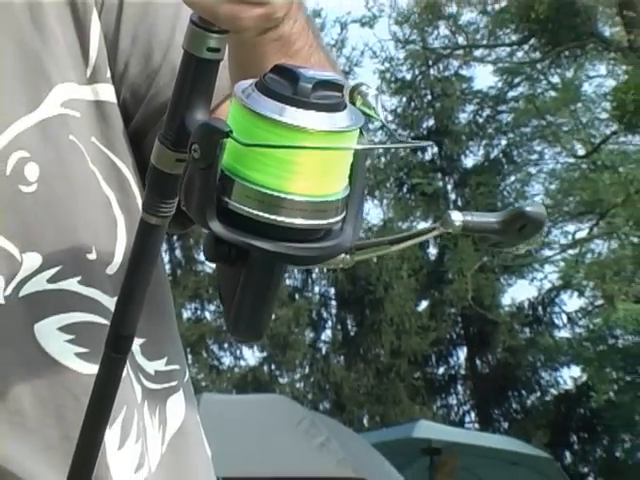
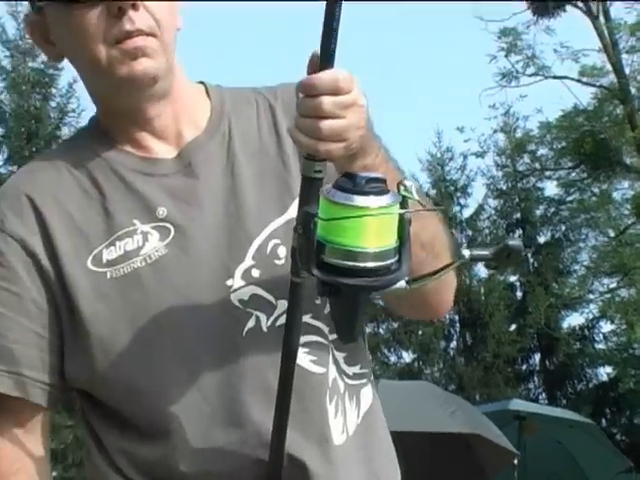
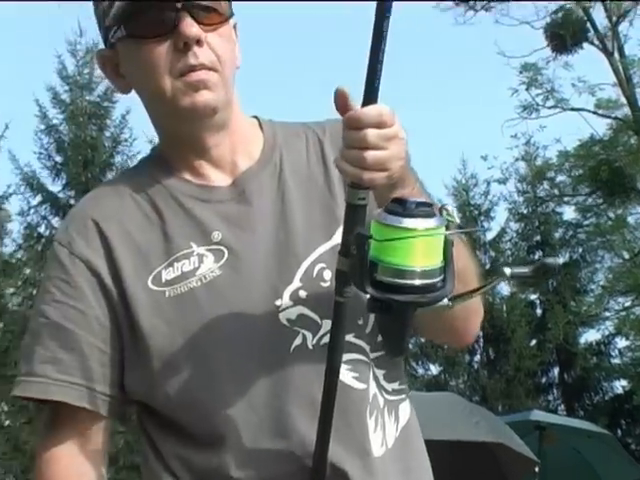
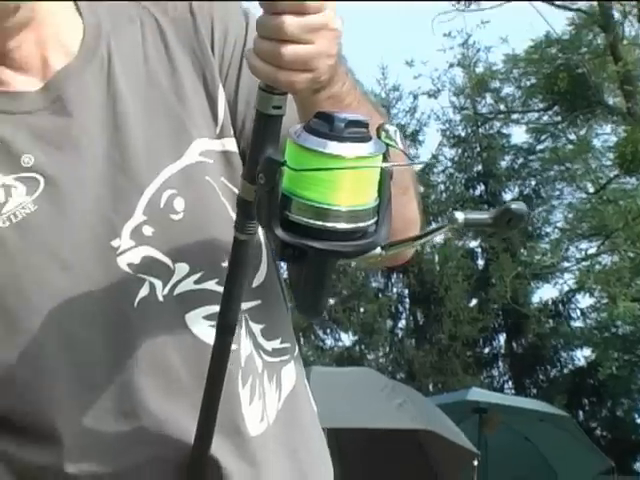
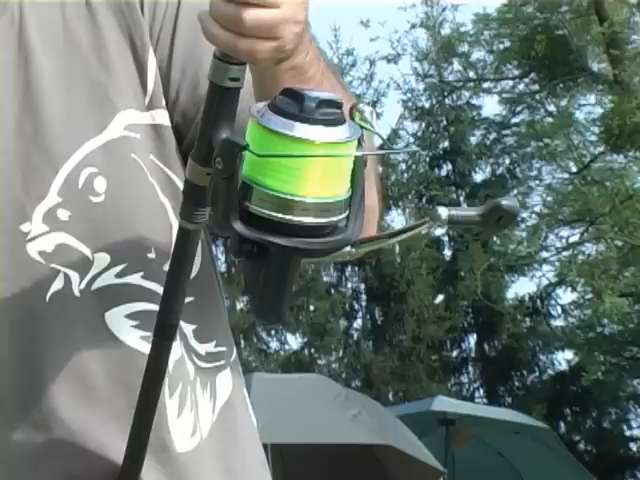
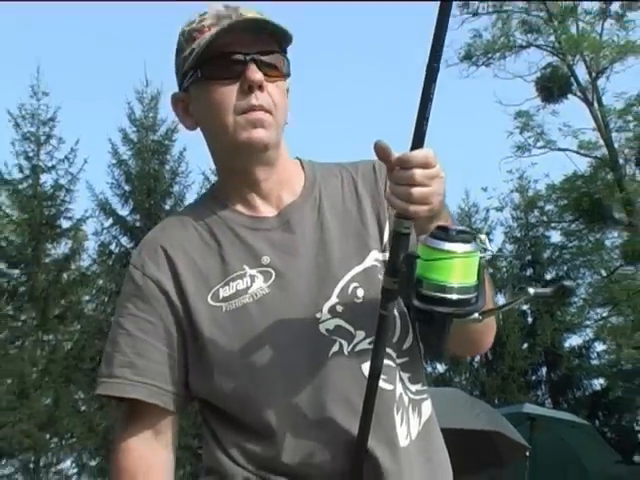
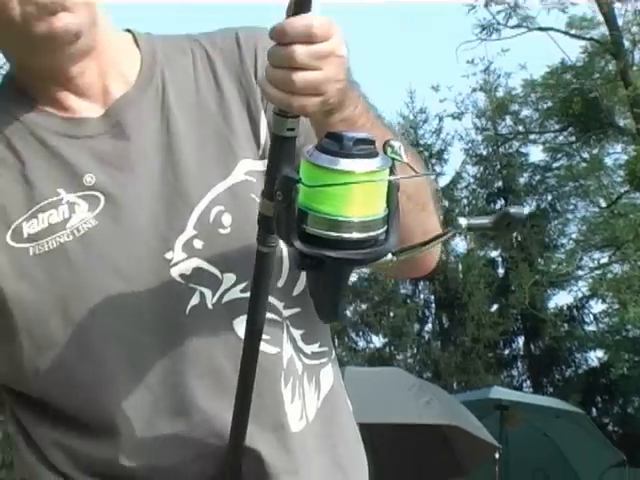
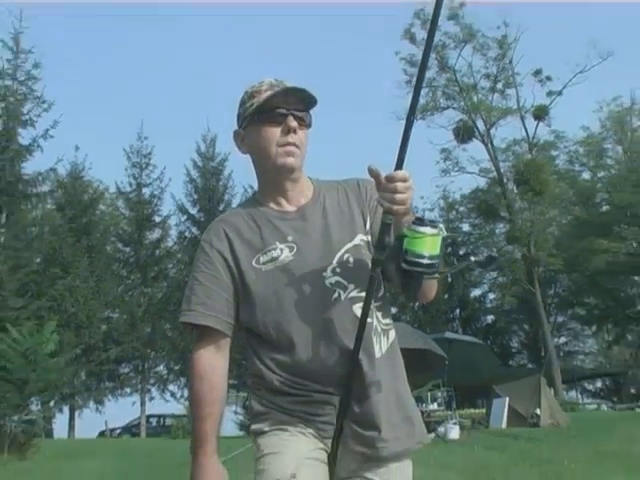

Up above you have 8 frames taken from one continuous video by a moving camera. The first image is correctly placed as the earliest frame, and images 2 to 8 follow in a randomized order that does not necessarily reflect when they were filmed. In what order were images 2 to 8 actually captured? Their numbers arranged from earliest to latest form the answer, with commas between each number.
5, 4, 7, 2, 3, 6, 8
